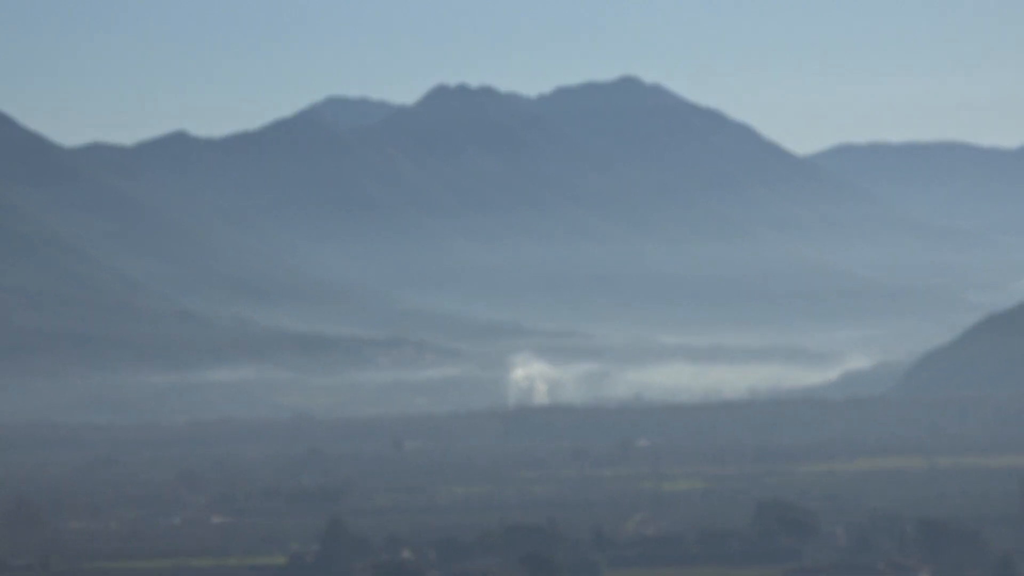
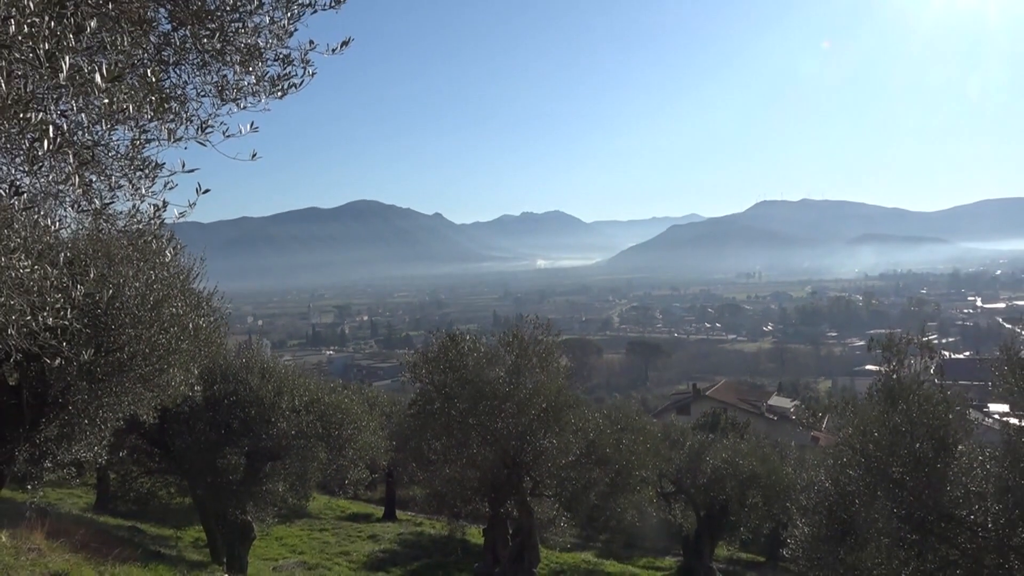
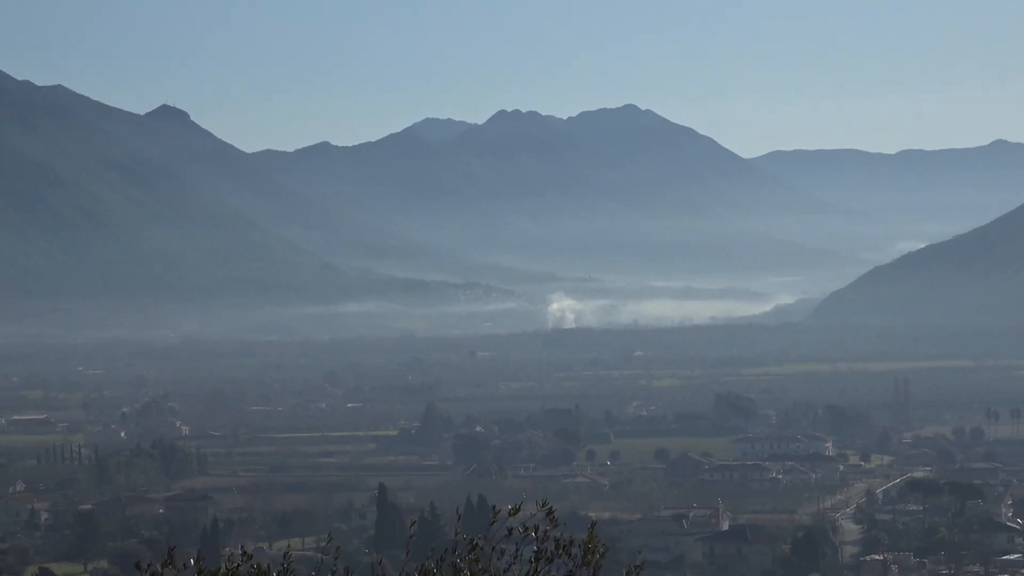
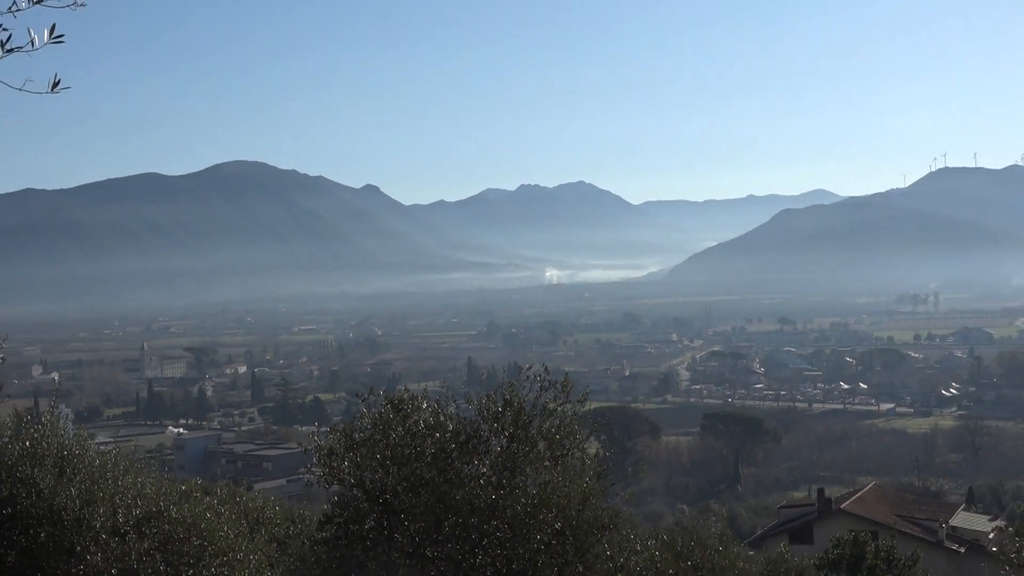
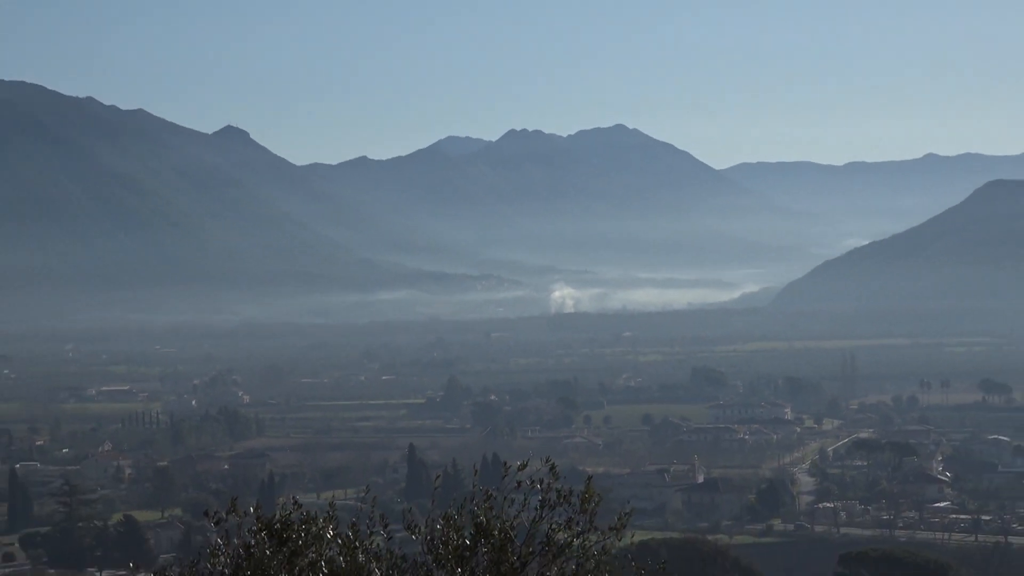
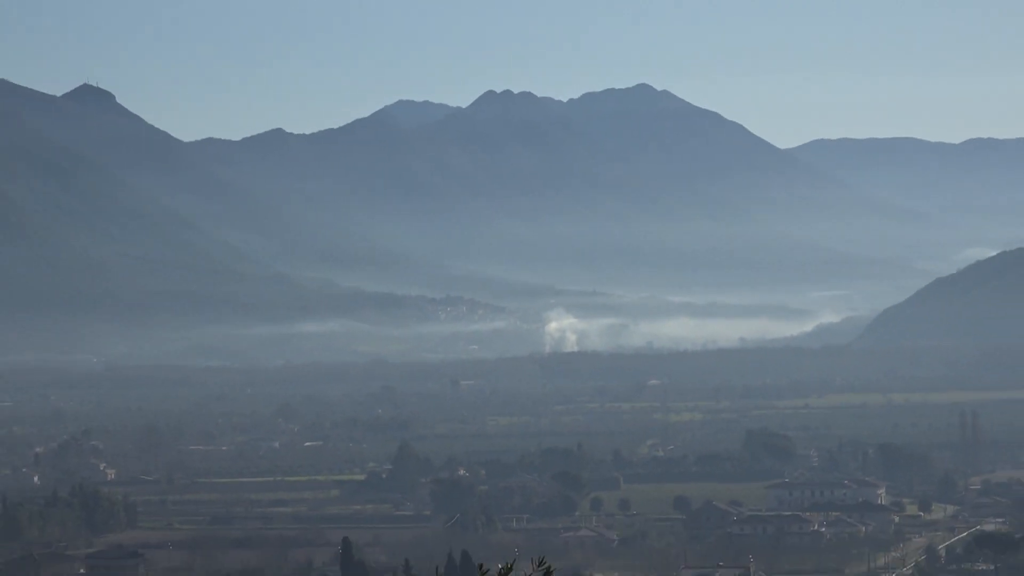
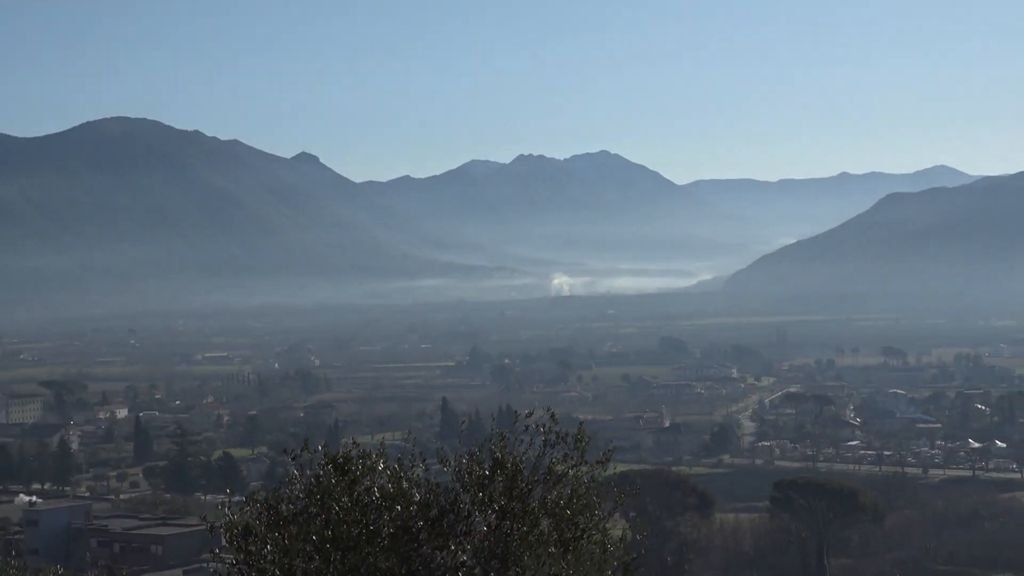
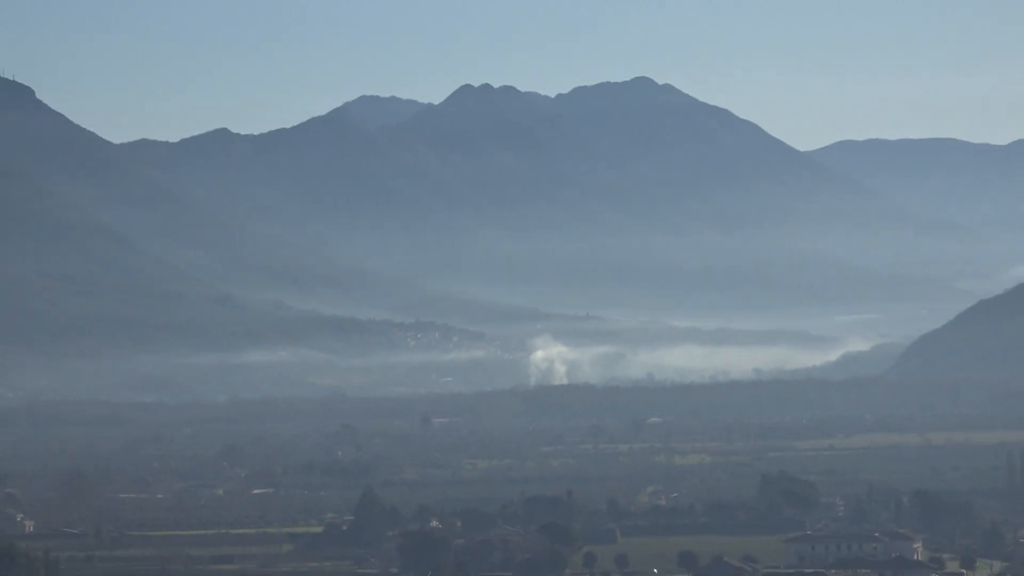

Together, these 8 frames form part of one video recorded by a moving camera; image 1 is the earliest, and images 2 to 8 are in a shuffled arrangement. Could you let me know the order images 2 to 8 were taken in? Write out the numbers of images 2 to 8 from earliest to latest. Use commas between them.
8, 6, 3, 5, 7, 4, 2
